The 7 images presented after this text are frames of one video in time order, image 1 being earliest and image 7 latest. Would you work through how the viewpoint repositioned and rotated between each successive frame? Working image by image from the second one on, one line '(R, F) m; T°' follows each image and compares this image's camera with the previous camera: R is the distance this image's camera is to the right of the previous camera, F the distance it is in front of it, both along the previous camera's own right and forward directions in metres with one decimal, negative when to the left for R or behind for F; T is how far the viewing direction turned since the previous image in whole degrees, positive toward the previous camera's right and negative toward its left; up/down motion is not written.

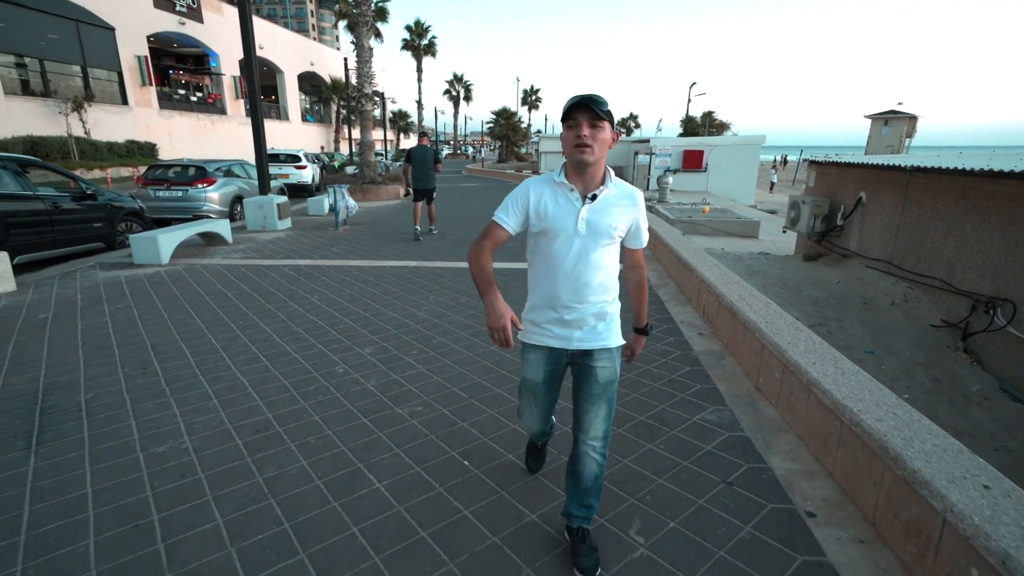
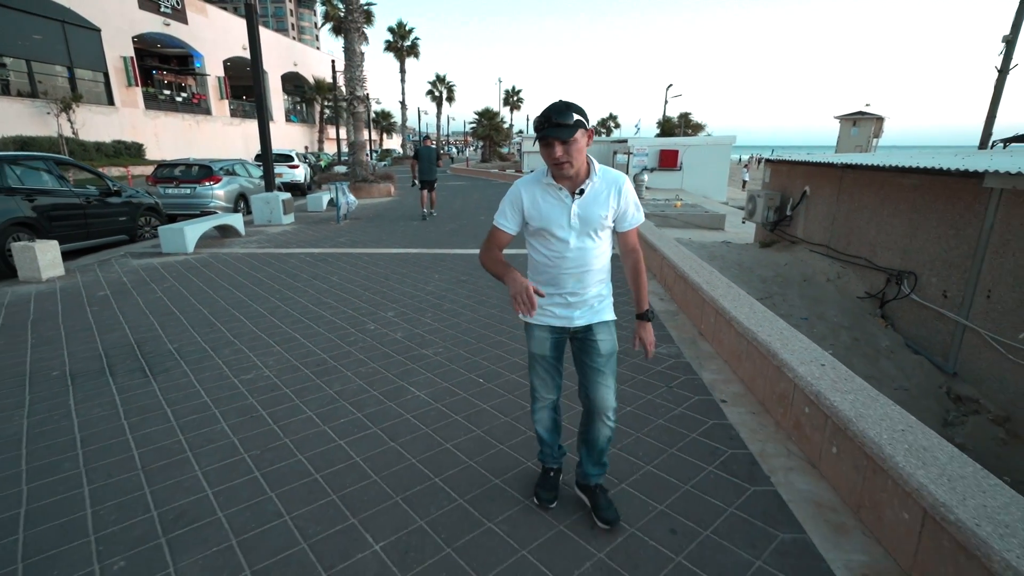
(-0.1, -0.9) m; +2°
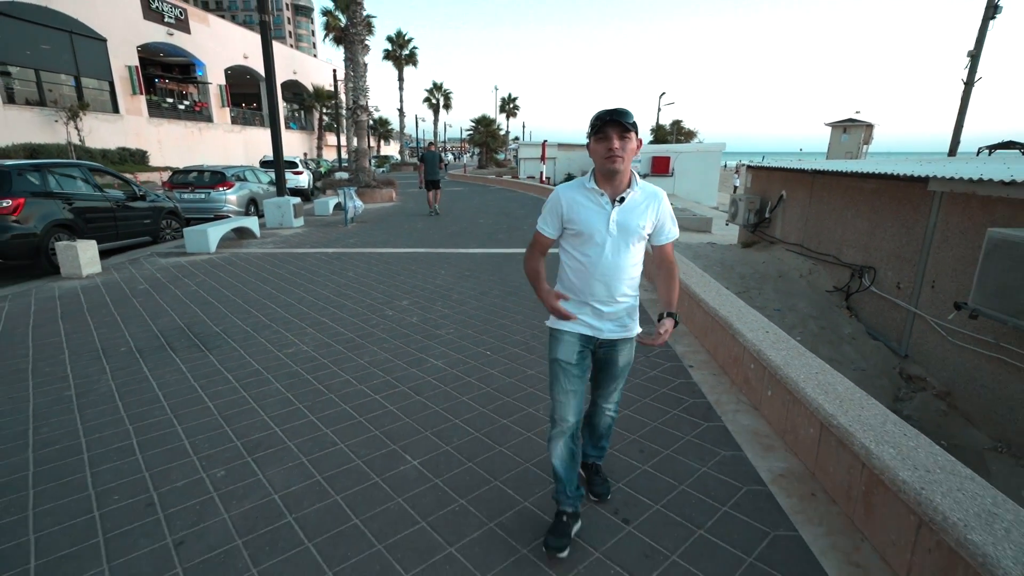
(-0.1, -0.6) m; 0°
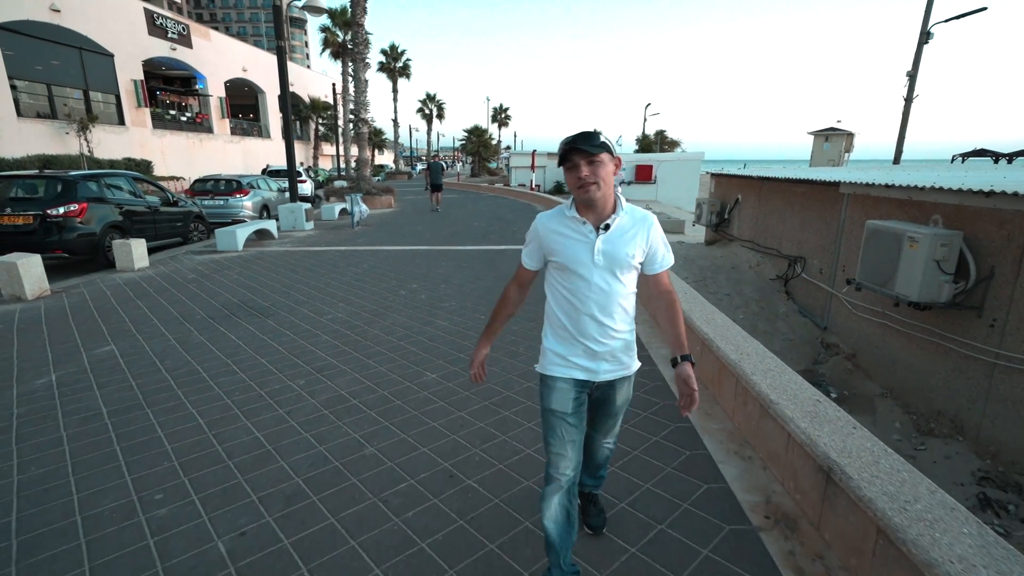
(0.0, -1.2) m; +1°
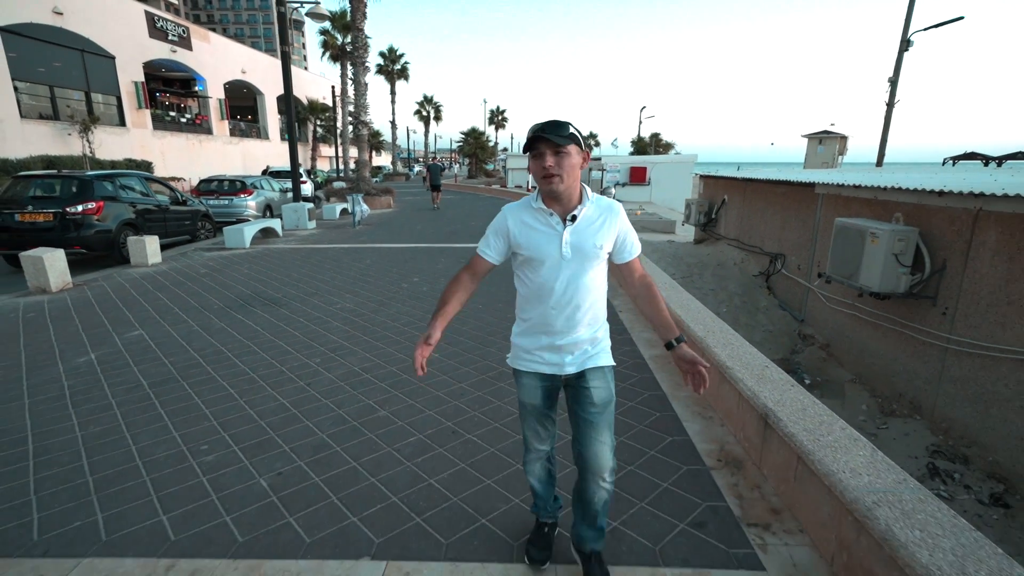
(0.0, -0.4) m; 0°
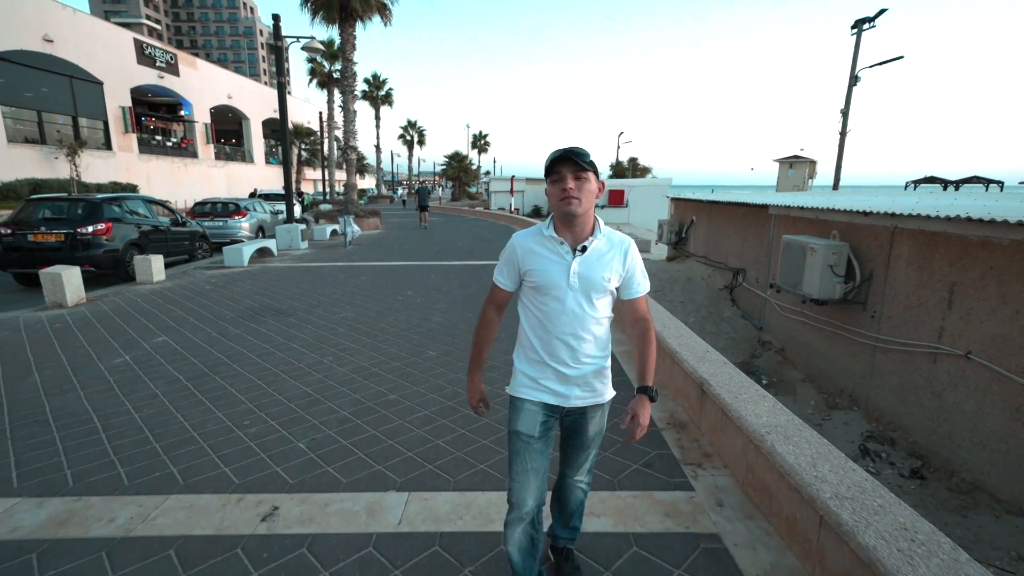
(0.0, -0.7) m; +2°
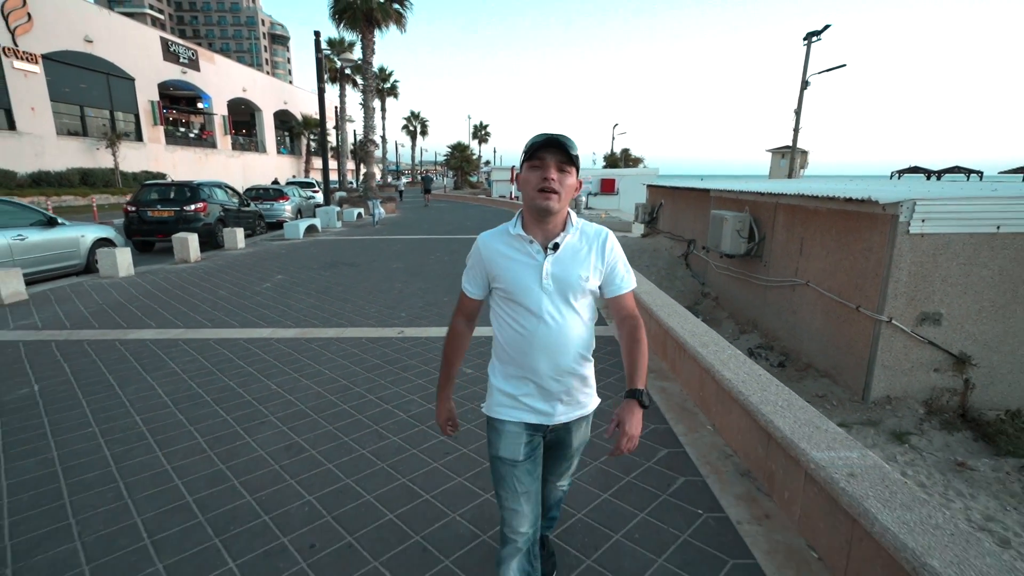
(-0.1, -2.6) m; 0°
